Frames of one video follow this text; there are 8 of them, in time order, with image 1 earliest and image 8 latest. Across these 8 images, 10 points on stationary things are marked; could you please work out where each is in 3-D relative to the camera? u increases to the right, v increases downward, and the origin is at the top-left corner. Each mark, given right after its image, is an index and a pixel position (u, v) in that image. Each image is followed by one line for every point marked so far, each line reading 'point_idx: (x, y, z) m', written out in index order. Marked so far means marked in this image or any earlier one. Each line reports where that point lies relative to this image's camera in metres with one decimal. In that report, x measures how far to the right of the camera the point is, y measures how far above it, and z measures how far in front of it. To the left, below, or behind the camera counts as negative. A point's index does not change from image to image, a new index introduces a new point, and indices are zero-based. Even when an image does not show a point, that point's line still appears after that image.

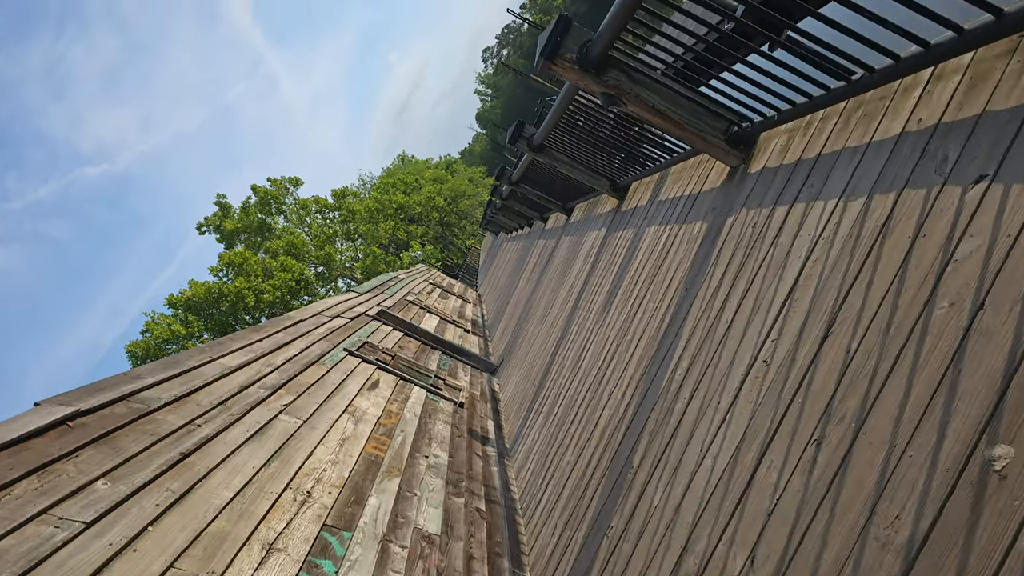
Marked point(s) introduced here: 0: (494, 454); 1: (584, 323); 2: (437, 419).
0: (-0.1, -1.2, +4.2) m
1: (+0.5, -0.3, +4.1) m
2: (-0.6, -1.0, +4.4) m
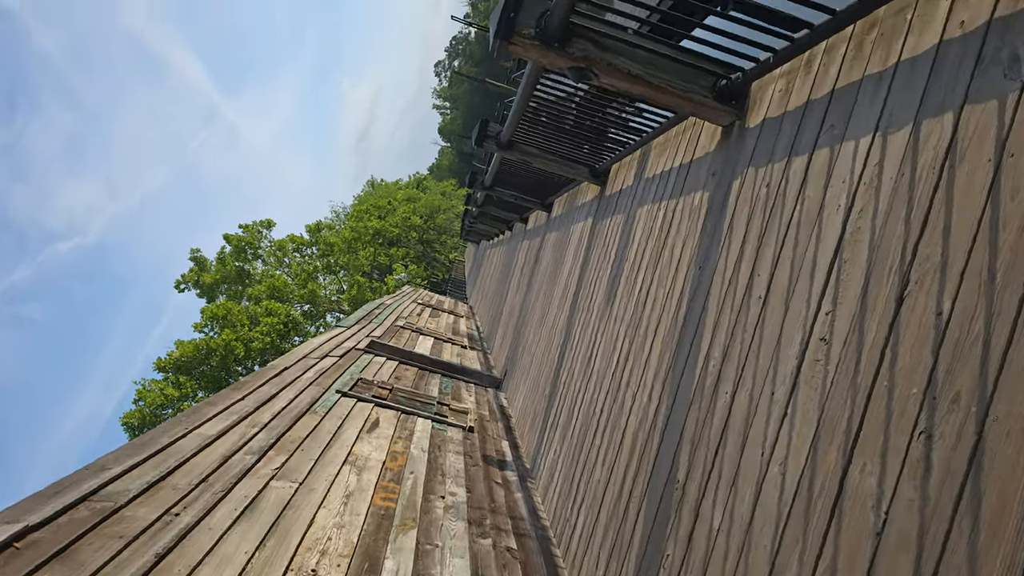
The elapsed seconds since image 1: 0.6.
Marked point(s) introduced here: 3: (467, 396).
0: (0.0, -1.3, +3.9) m
1: (+0.5, -0.2, +3.8) m
2: (-0.4, -1.1, +4.0) m
3: (-0.4, -1.1, +5.8) m
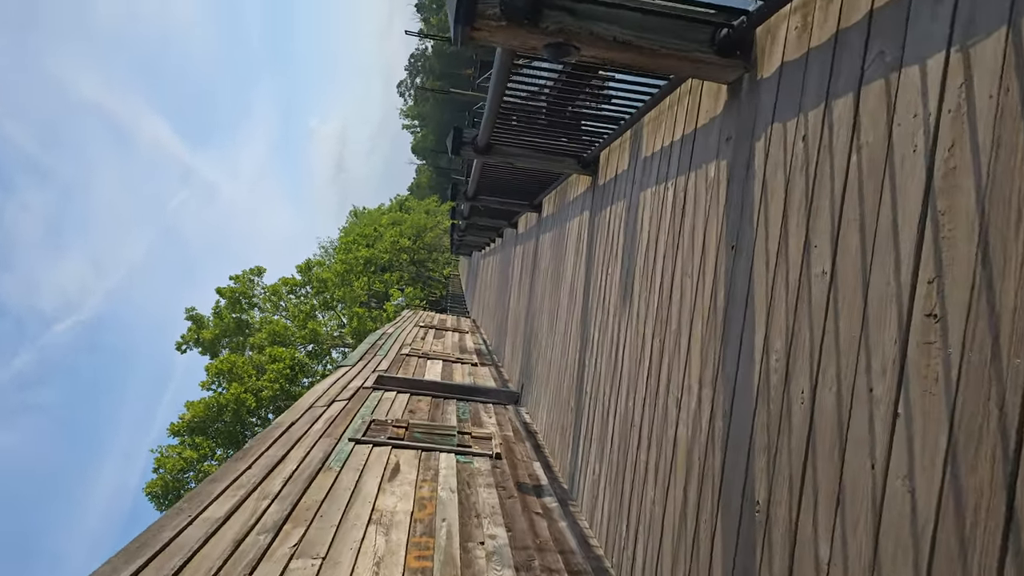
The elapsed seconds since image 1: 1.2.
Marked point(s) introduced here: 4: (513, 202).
0: (+0.3, -1.3, +3.6) m
1: (+0.6, -0.2, +3.5) m
2: (-0.2, -1.3, +3.7) m
3: (-0.2, -1.2, +5.4) m
4: (0.0, +1.1, +7.3) m
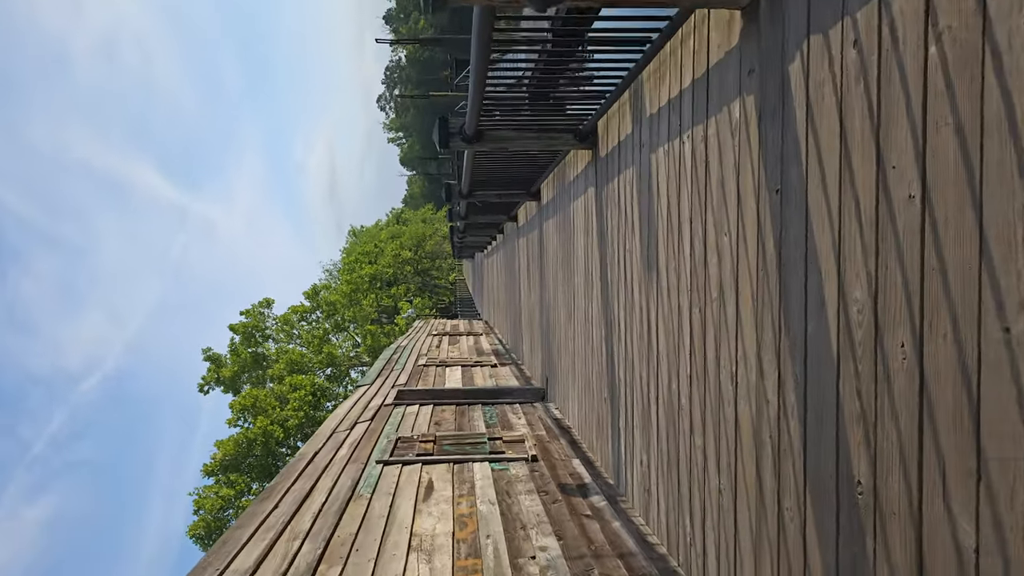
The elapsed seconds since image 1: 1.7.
0: (+0.5, -1.2, +3.3) m
1: (+0.7, -0.1, +3.3) m
2: (0.0, -1.2, +3.4) m
3: (0.0, -1.2, +5.2) m
4: (0.0, +1.2, +7.1) m
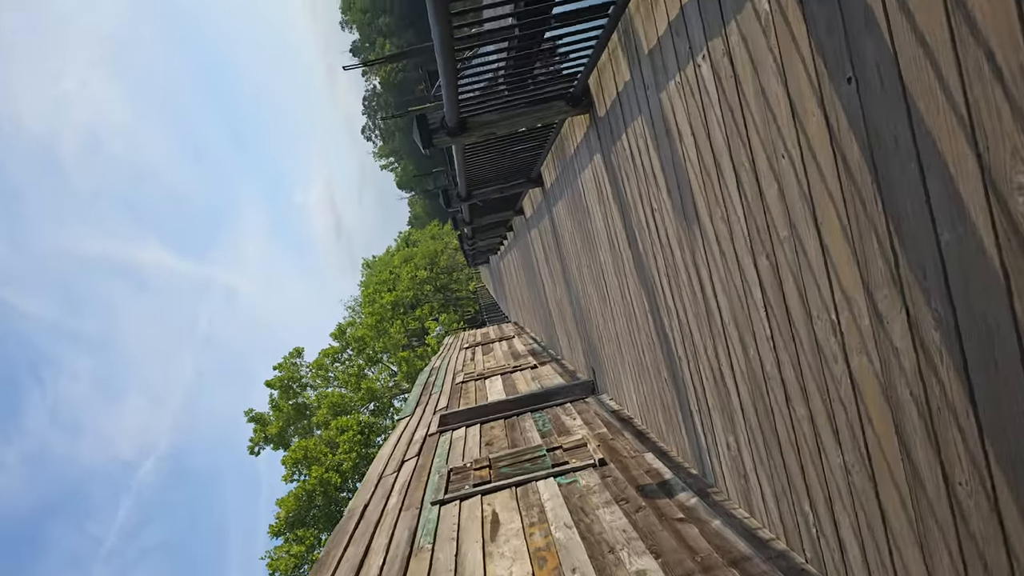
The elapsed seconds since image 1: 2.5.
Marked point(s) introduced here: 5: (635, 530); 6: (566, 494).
0: (+0.9, -1.0, +2.9) m
1: (+0.8, +0.1, +2.8) m
2: (+0.4, -1.2, +3.1) m
3: (+0.5, -1.1, +4.8) m
4: (0.0, +1.2, +6.7) m
5: (+0.6, -1.1, +2.7) m
6: (+0.3, -1.2, +3.3) m
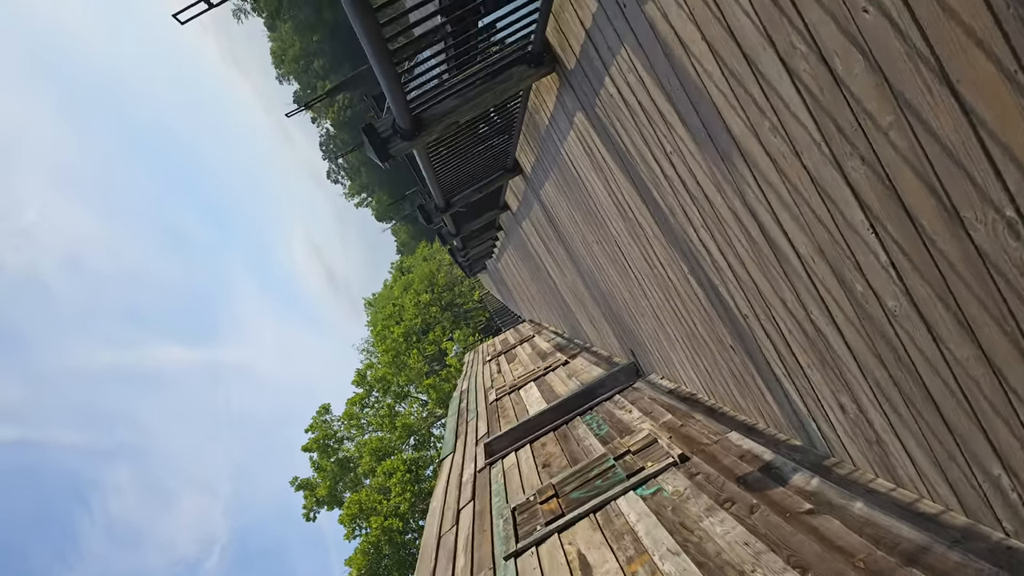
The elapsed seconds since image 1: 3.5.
0: (+1.2, -0.8, +2.4) m
1: (+0.8, +0.3, +2.3) m
2: (+0.8, -1.0, +2.5) m
3: (+0.9, -0.9, +4.3) m
4: (-0.2, +1.2, +6.1) m
5: (+0.9, -1.0, +2.2) m
6: (+0.7, -1.1, +2.8) m
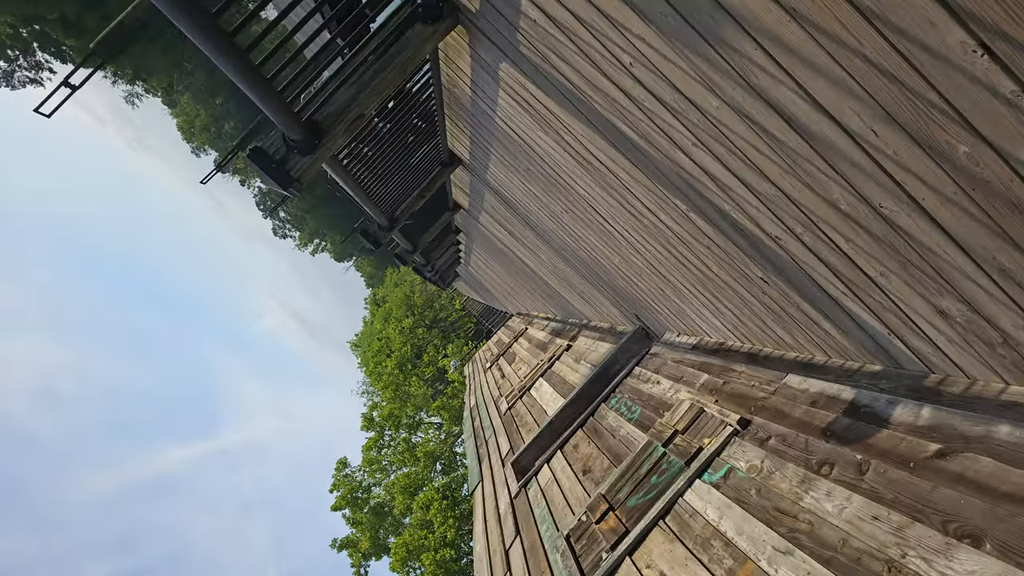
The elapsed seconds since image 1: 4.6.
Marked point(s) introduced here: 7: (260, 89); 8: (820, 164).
0: (+1.3, -0.4, +1.9) m
1: (+0.6, +0.5, +1.8) m
2: (+1.0, -0.7, +2.0) m
3: (+0.9, -0.6, +3.8) m
4: (-0.8, +1.0, +5.6) m
5: (+1.1, -0.6, +1.7) m
6: (+0.9, -0.8, +2.3) m
7: (-1.0, +0.8, +2.3) m
8: (+0.8, +0.3, +1.5) m
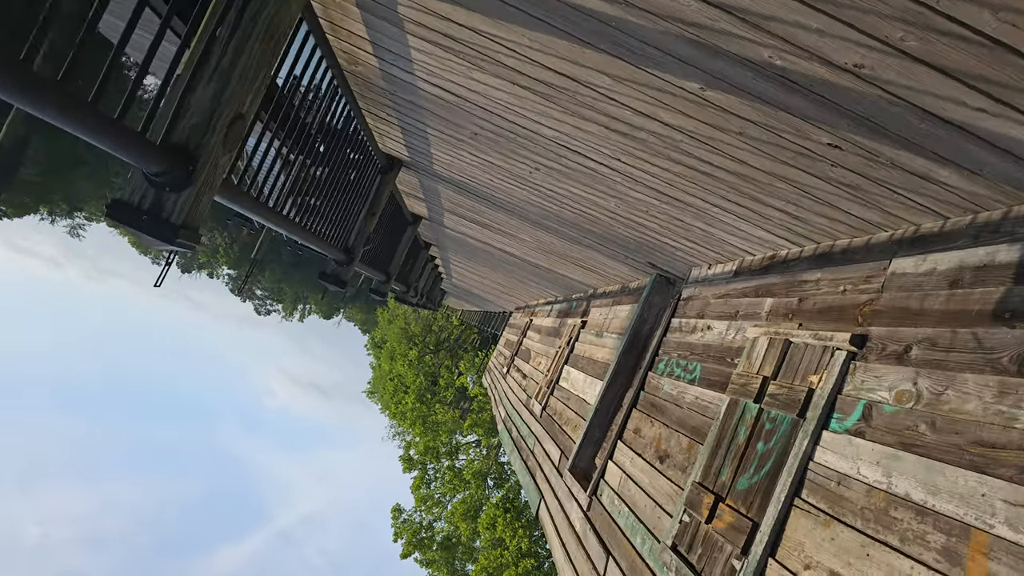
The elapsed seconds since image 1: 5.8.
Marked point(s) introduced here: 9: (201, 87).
0: (+1.4, +0.1, +1.2) m
1: (+0.4, +0.7, +1.1) m
2: (+1.2, -0.3, +1.4) m
3: (+1.1, -0.2, +3.1) m
4: (-1.2, +0.8, +4.9) m
5: (+1.3, -0.2, +1.1) m
6: (+1.1, -0.4, +1.7) m
7: (-1.2, +0.5, +1.6) m
8: (+0.7, +0.6, +0.9) m
9: (-1.0, +0.6, +1.9) m
